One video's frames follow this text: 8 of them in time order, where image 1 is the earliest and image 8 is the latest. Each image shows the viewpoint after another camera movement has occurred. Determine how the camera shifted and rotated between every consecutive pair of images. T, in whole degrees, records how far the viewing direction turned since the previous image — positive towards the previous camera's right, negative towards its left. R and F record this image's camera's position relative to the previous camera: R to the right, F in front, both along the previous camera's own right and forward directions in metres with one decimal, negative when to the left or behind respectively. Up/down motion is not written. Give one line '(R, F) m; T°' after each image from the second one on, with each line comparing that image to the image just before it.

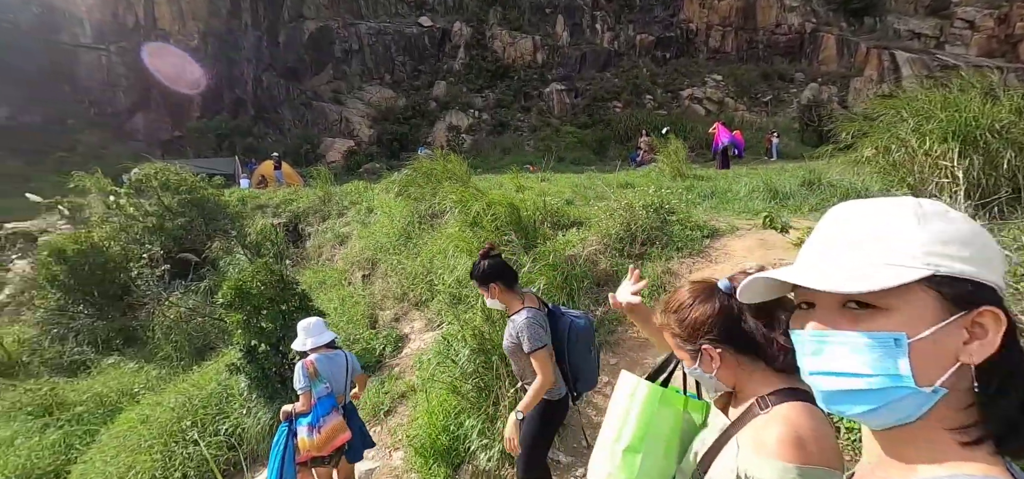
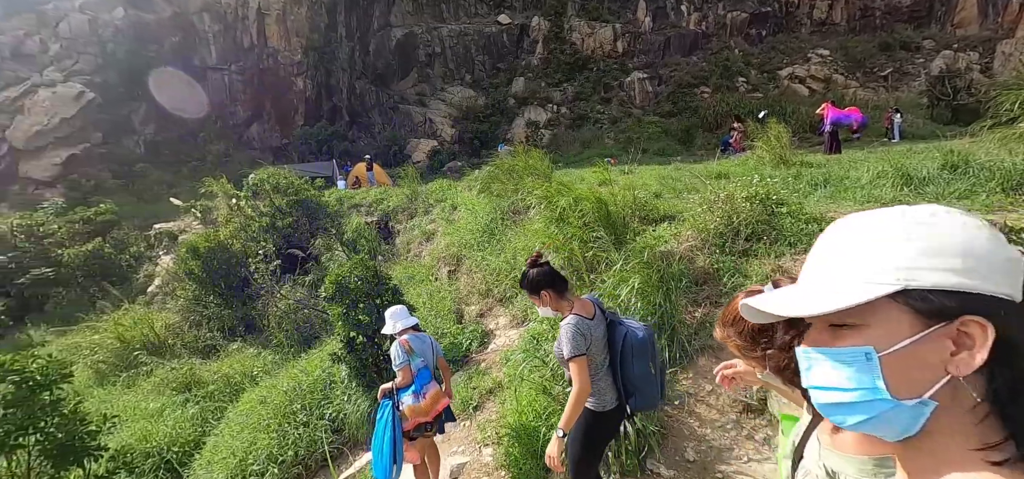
(0.0, +0.1) m; -10°
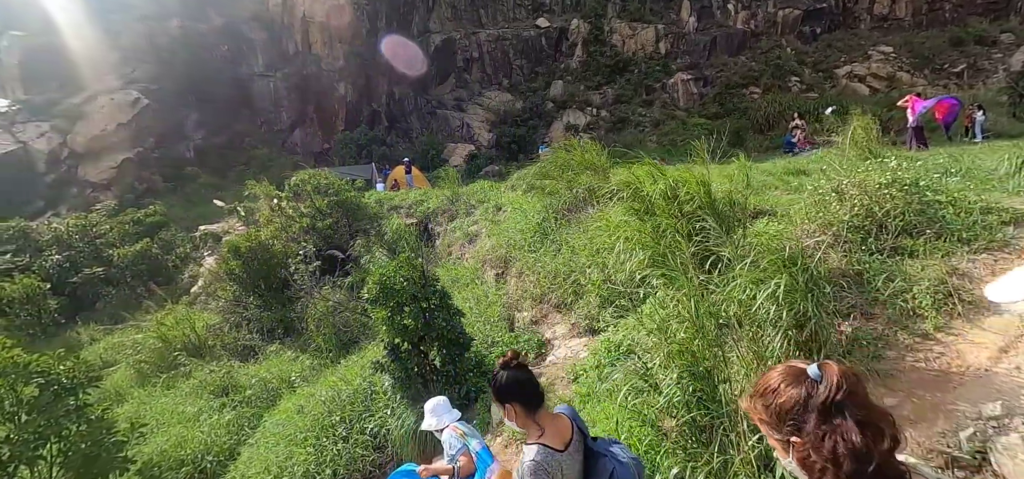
(-0.2, +0.5) m; -4°
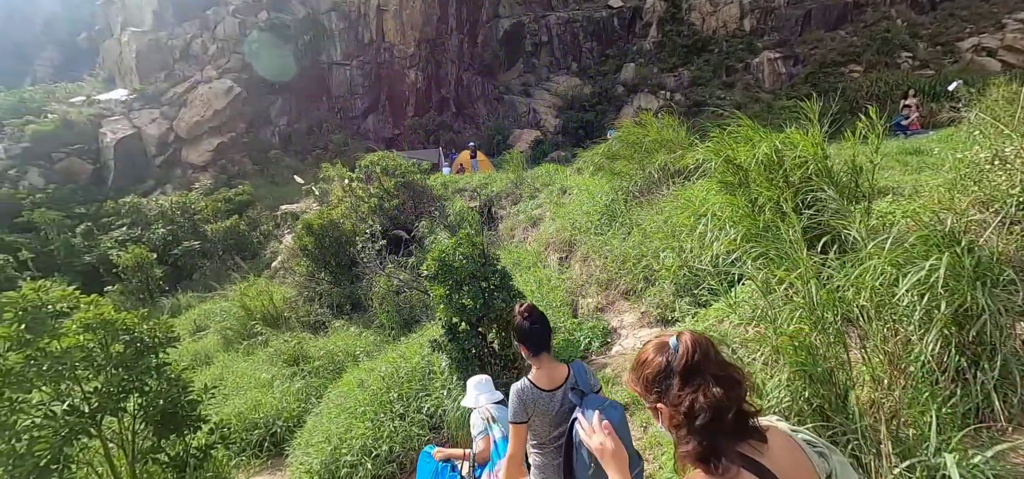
(0.0, +0.2) m; -8°
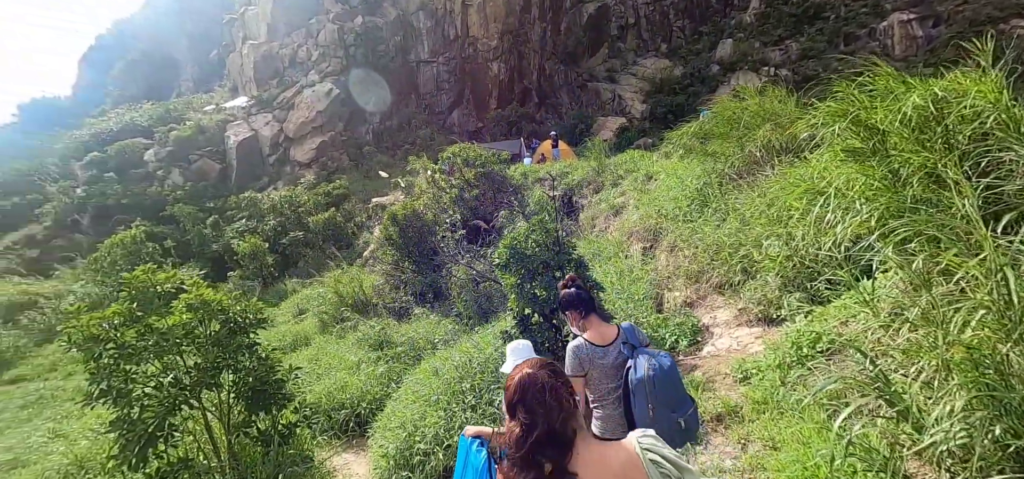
(+0.1, +0.2) m; -10°
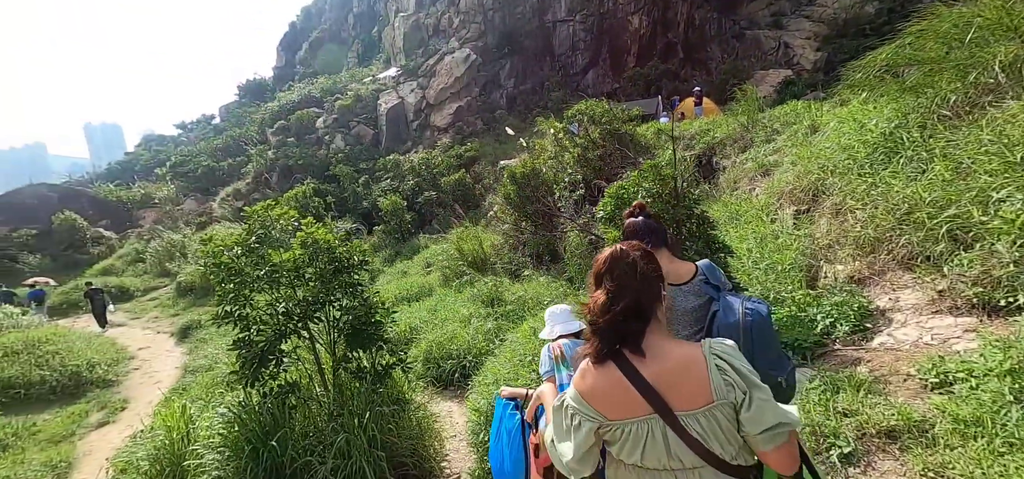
(+0.2, +0.4) m; -16°
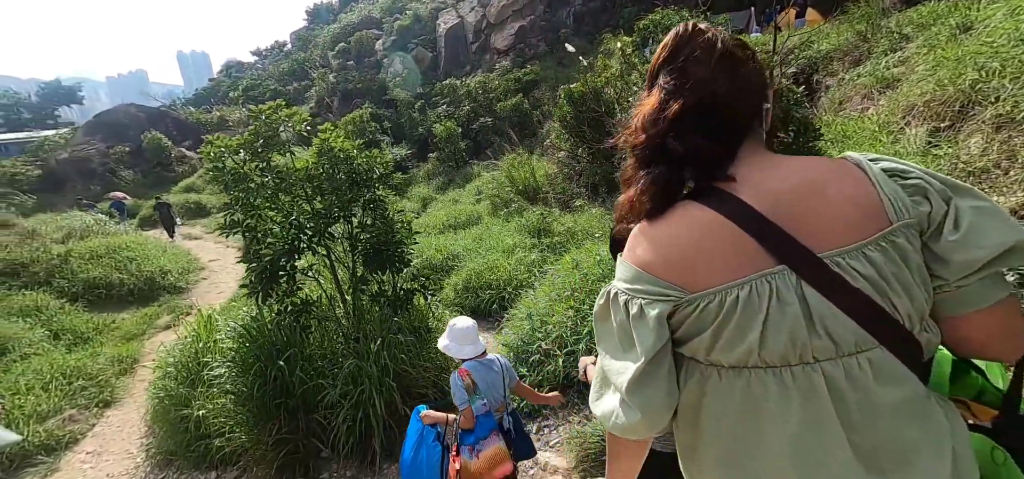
(+0.1, +0.5) m; -7°
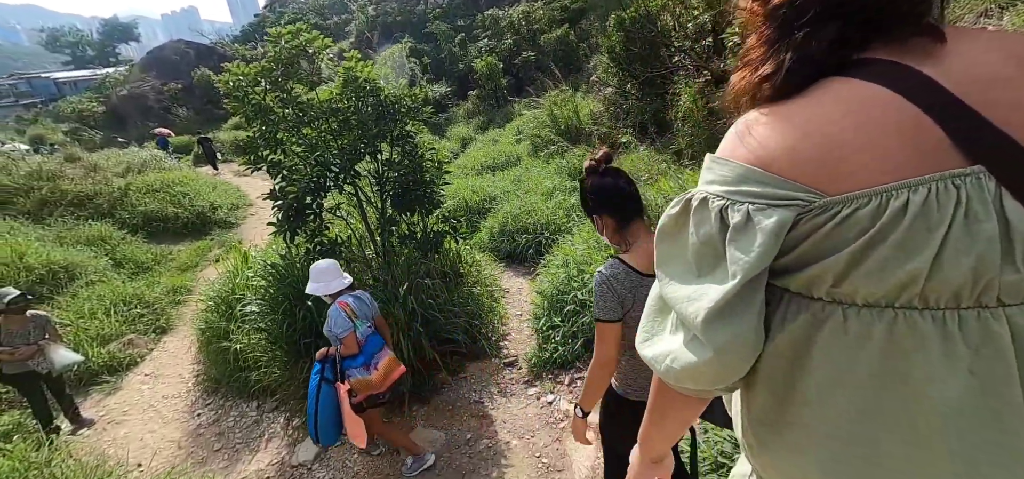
(0.0, +0.2) m; -5°
